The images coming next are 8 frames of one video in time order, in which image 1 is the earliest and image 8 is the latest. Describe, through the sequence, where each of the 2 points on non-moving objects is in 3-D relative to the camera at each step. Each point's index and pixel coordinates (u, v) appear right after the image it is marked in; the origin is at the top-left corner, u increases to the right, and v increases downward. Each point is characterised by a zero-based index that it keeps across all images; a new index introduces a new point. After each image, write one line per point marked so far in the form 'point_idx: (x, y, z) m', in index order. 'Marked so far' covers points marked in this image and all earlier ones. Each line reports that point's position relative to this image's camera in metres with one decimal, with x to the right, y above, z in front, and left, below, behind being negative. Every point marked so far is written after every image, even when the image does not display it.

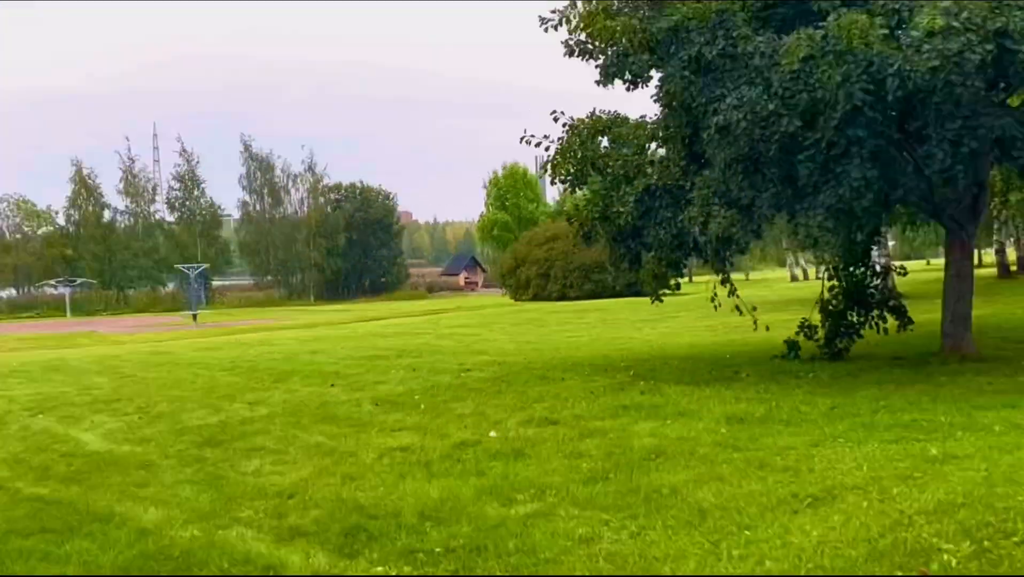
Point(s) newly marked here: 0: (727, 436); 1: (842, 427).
0: (+2.2, -1.5, +7.6) m
1: (+3.8, -1.3, +7.8) m
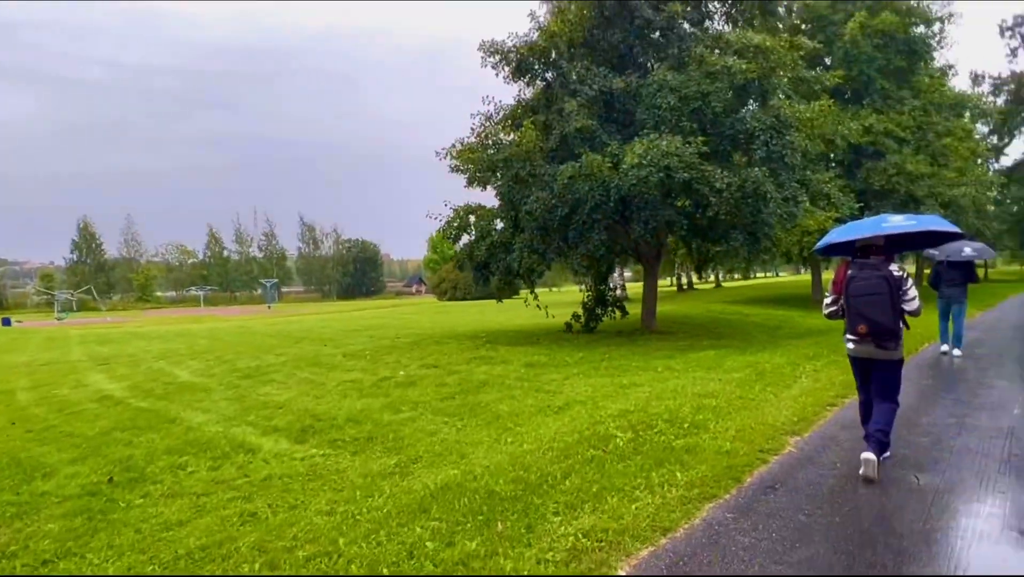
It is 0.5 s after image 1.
0: (+0.7, -1.4, +10.8) m
1: (+2.2, -1.3, +11.3) m
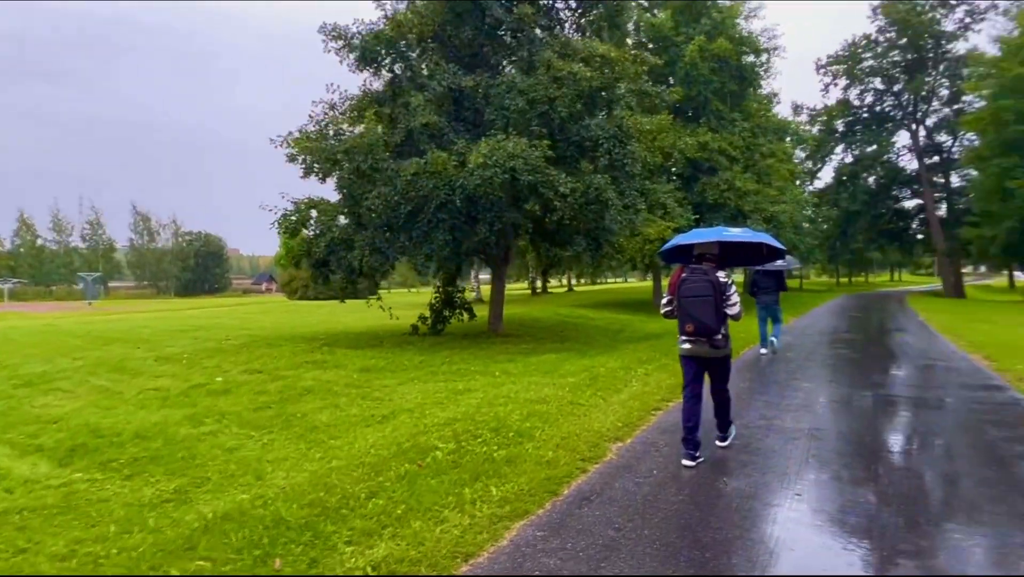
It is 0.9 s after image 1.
0: (-1.9, -1.4, +10.3) m
1: (-0.5, -1.4, +11.0) m
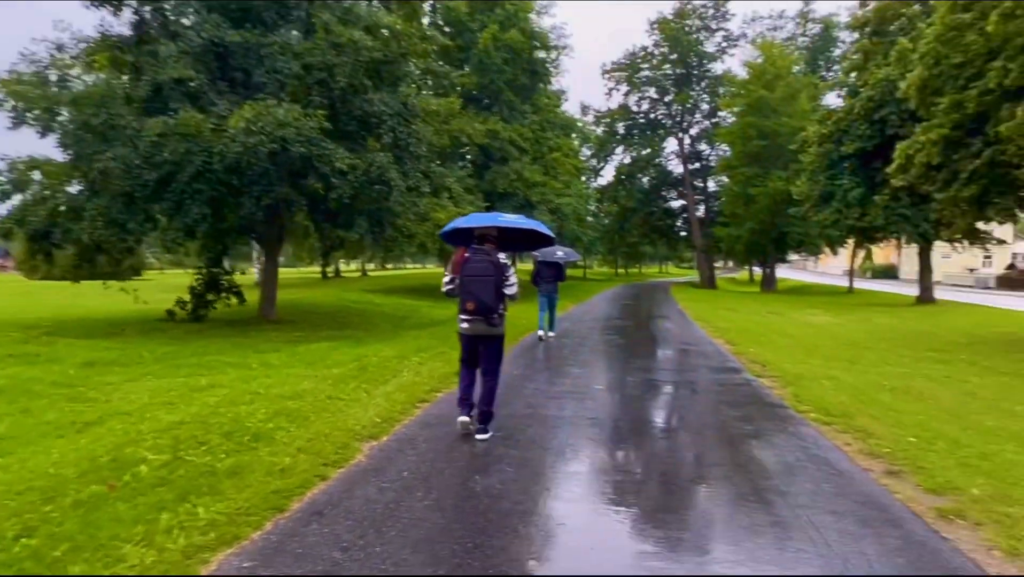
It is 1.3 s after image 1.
0: (-5.1, -1.1, +8.6) m
1: (-4.0, -1.1, +9.7) m
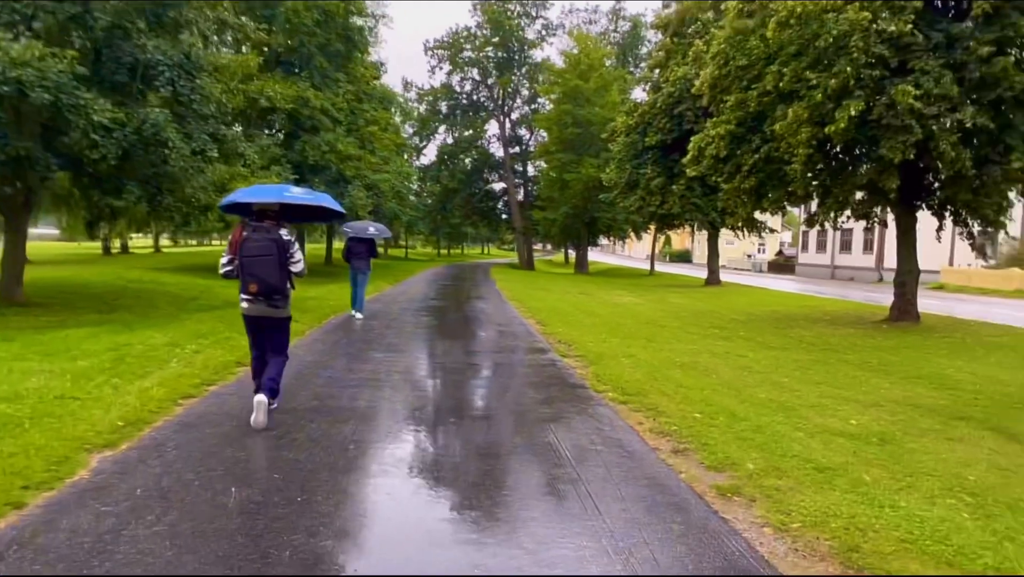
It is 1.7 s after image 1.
0: (-7.4, -0.9, +6.4) m
1: (-6.6, -0.8, +7.8) m
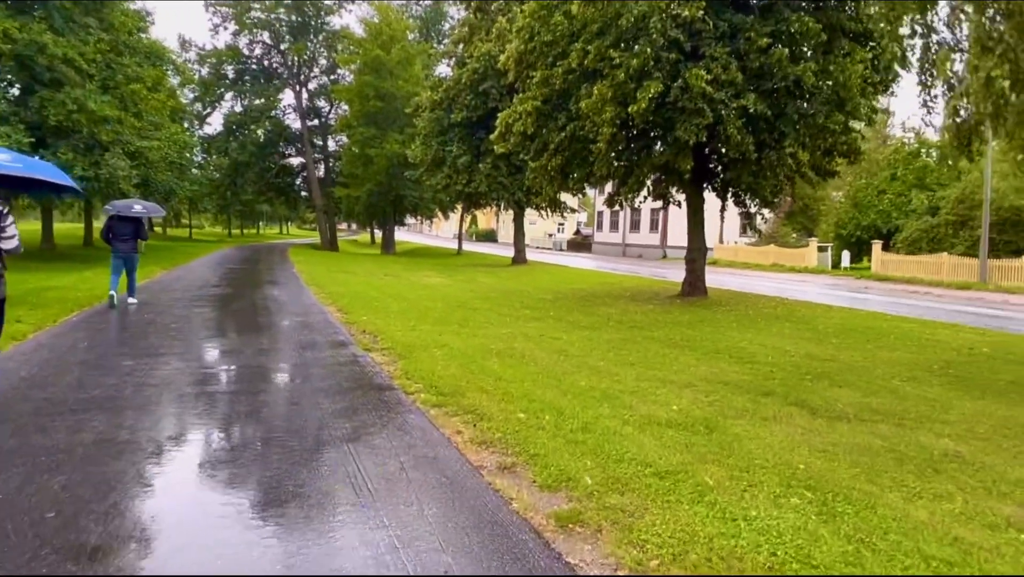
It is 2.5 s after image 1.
0: (-8.7, -1.0, +3.0) m
1: (-8.3, -0.8, +4.5) m
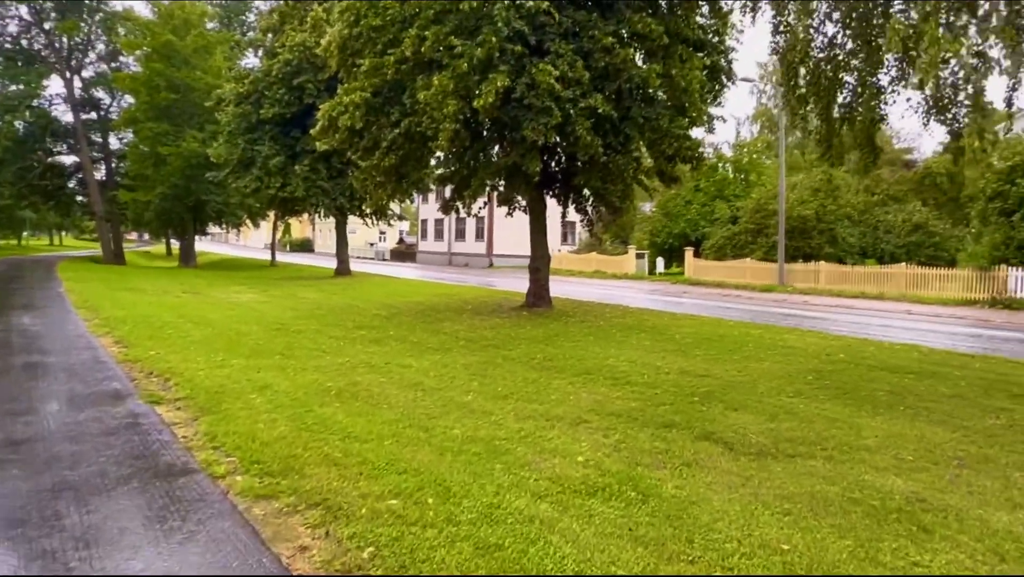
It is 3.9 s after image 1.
0: (-8.4, -1.3, -1.1) m
1: (-8.5, -1.2, +0.4) m
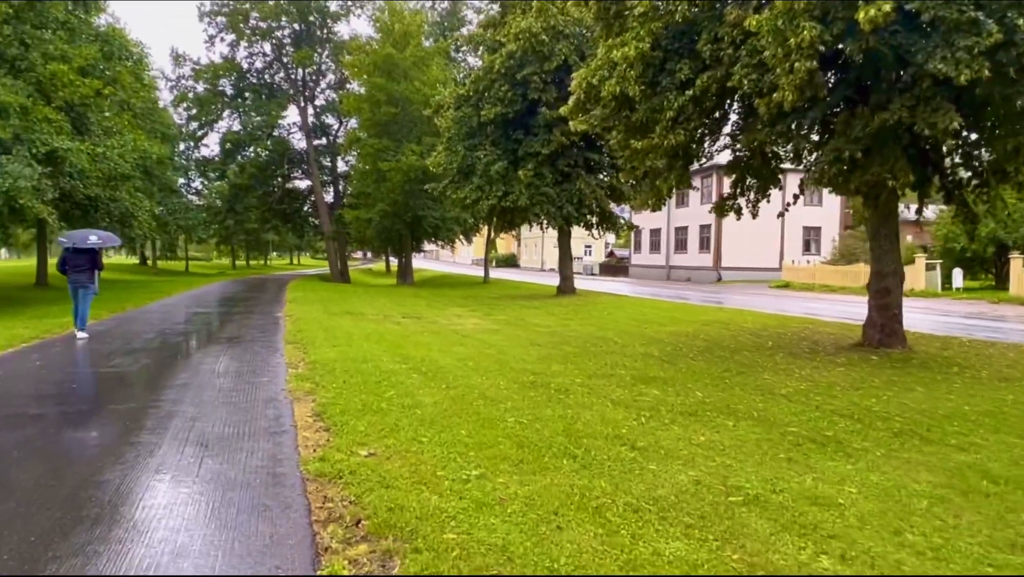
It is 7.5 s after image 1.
0: (-7.4, -1.6, -3.8) m
1: (-7.0, -1.5, -2.3) m
